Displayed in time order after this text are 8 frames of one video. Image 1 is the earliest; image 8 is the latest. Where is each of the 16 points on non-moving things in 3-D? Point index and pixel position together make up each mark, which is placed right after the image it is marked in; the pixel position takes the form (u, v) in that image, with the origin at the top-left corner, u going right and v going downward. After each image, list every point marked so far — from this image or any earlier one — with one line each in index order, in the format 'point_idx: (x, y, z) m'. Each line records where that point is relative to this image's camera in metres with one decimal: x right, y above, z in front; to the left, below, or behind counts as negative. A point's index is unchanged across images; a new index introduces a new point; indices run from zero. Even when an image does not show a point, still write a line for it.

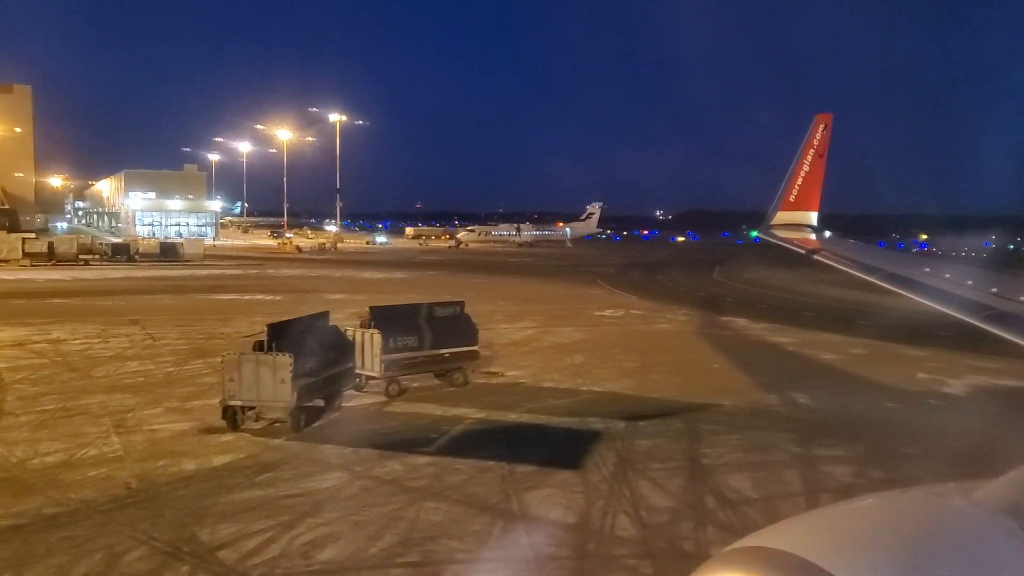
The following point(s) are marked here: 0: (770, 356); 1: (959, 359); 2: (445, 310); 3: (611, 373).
0: (+5.4, -1.4, +17.9) m
1: (+9.4, -1.5, +17.9) m
2: (-1.0, -0.4, +13.3) m
3: (+1.7, -1.5, +15.3) m
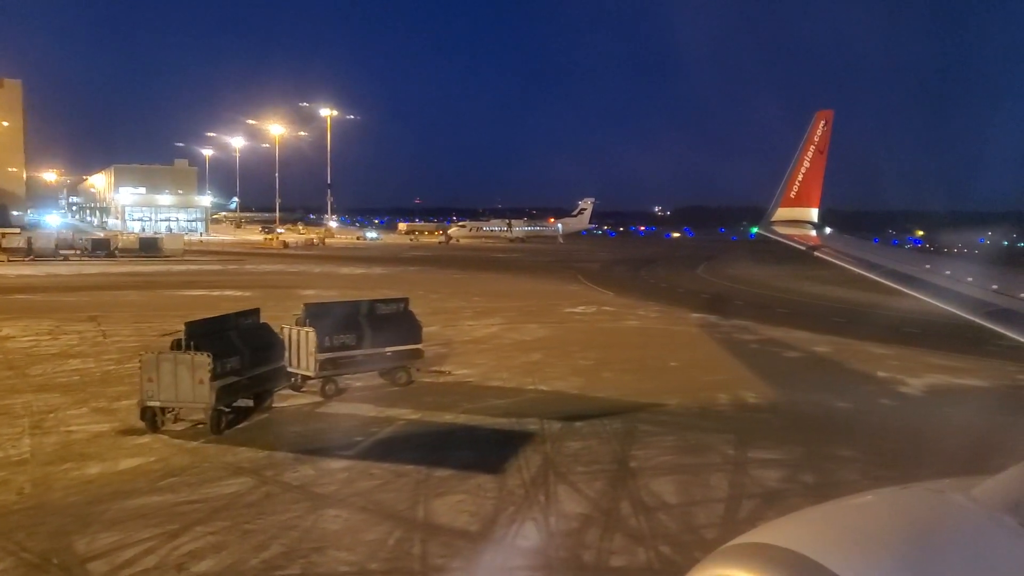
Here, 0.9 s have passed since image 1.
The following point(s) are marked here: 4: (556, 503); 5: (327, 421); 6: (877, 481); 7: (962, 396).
0: (+4.5, -1.4, +17.6) m
1: (+8.5, -1.4, +17.6) m
2: (-1.9, -0.3, +12.9) m
3: (+0.9, -1.5, +15.0) m
4: (+0.4, -2.0, +8.0) m
5: (-2.4, -1.7, +11.0) m
6: (+3.8, -2.0, +8.8) m
7: (+7.2, -1.7, +13.4) m
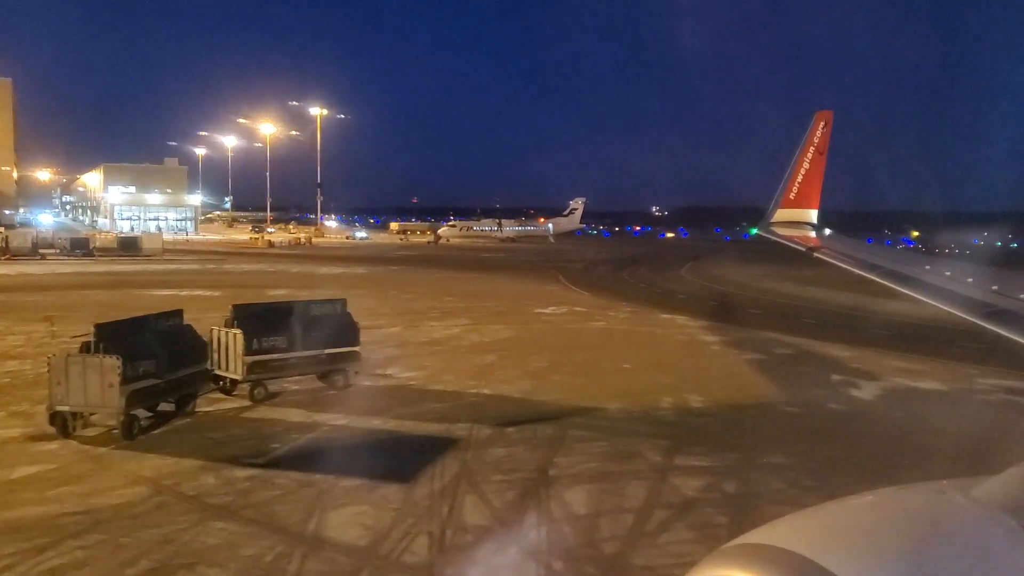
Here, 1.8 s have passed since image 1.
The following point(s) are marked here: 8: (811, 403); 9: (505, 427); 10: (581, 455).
0: (+3.6, -1.4, +17.2) m
1: (+7.6, -1.5, +17.2) m
2: (-2.8, -0.3, +12.6) m
3: (-0.1, -1.5, +14.6) m
4: (-0.5, -2.0, +7.6) m
5: (-3.3, -1.7, +10.6) m
6: (+2.9, -2.0, +8.5) m
7: (+6.3, -1.7, +13.1) m
8: (+4.5, -1.7, +12.7) m
9: (-0.1, -1.8, +10.8) m
10: (+0.8, -1.9, +9.6) m
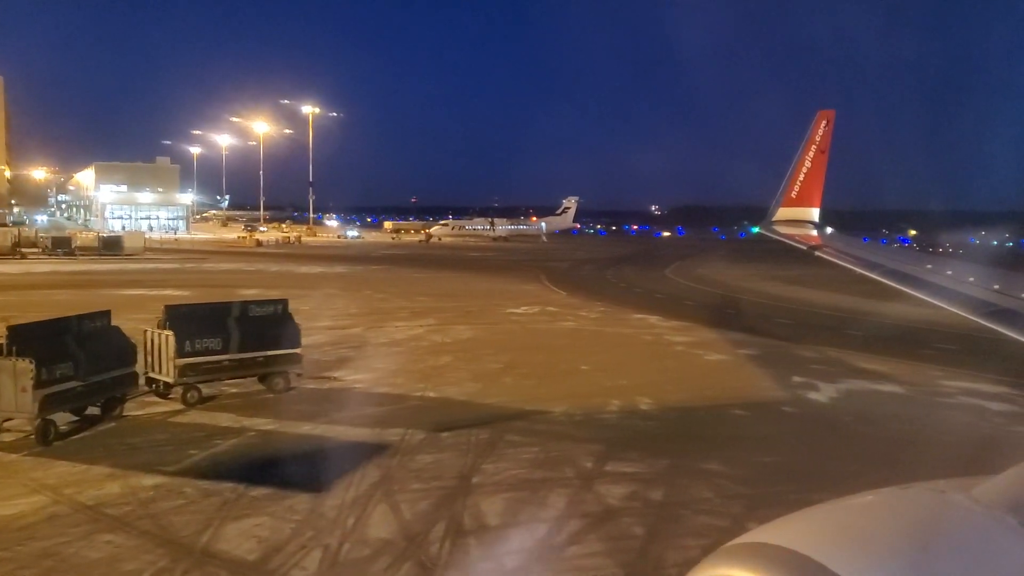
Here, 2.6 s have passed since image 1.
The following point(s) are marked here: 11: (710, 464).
0: (+2.7, -1.4, +16.9) m
1: (+6.7, -1.5, +16.9) m
2: (-3.6, -0.3, +12.2) m
3: (-0.9, -1.5, +14.3) m
4: (-1.3, -2.0, +7.3) m
5: (-4.1, -1.7, +10.3) m
6: (+2.1, -2.1, +8.2) m
7: (+5.5, -1.7, +12.8) m
8: (+3.7, -1.7, +12.4) m
9: (-0.9, -1.8, +10.5) m
10: (0.0, -1.9, +9.3) m
11: (+2.1, -1.9, +9.2) m
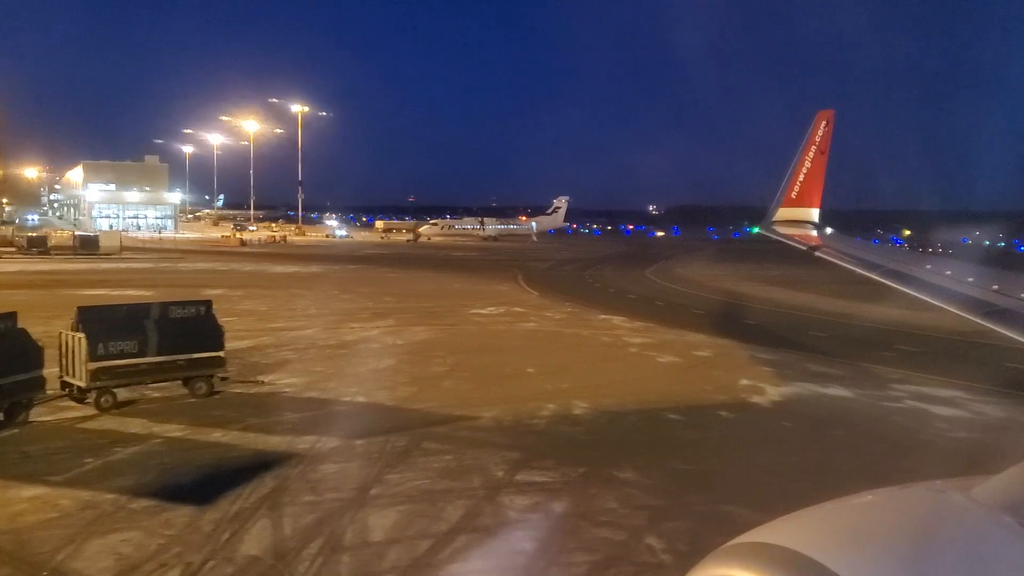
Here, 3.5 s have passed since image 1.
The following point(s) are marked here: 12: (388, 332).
0: (+1.7, -1.4, +16.5) m
1: (+5.7, -1.5, +16.6) m
2: (-4.6, -0.3, +11.8) m
3: (-1.9, -1.5, +13.9) m
4: (-2.2, -2.1, +6.9) m
5: (-5.1, -1.8, +9.9) m
6: (+1.2, -2.1, +7.8) m
7: (+4.5, -1.7, +12.4) m
8: (+2.7, -1.7, +12.0) m
9: (-1.9, -1.8, +10.1) m
10: (-1.0, -1.9, +8.9) m
11: (+1.2, -2.0, +8.9) m
12: (-2.9, -1.0, +19.6) m
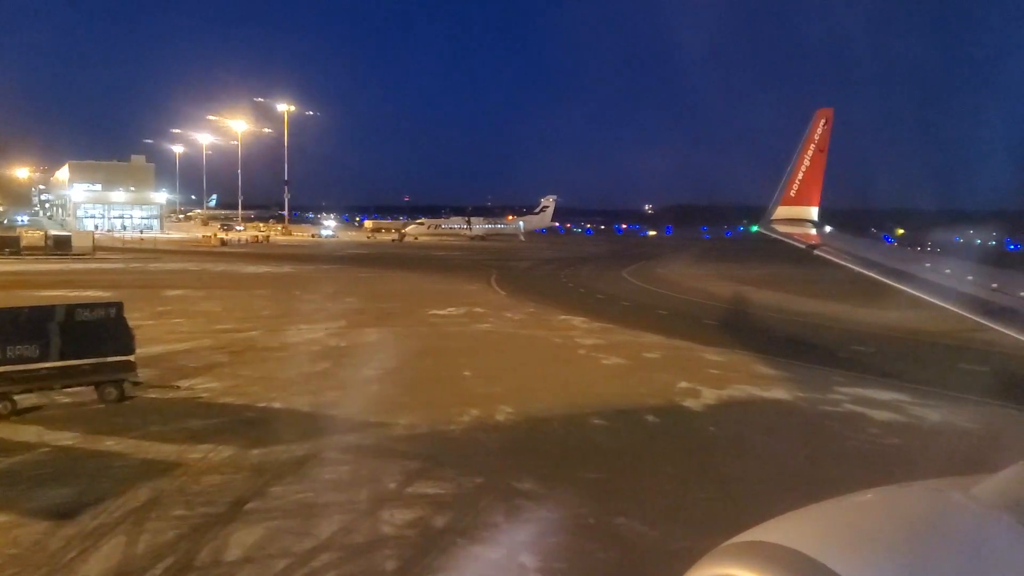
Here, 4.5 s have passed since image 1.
0: (+0.6, -1.4, +16.1) m
1: (+4.6, -1.5, +16.2) m
2: (-5.7, -0.3, +11.4) m
3: (-3.0, -1.5, +13.5) m
4: (-3.3, -2.1, +6.5) m
5: (-6.2, -1.8, +9.4) m
6: (+0.1, -2.1, +7.4) m
7: (+3.4, -1.7, +12.0) m
8: (+1.6, -1.8, +11.6) m
9: (-2.9, -1.8, +9.7) m
10: (-2.1, -1.9, +8.5) m
11: (+0.1, -2.0, +8.5) m
12: (-4.0, -1.1, +19.2) m
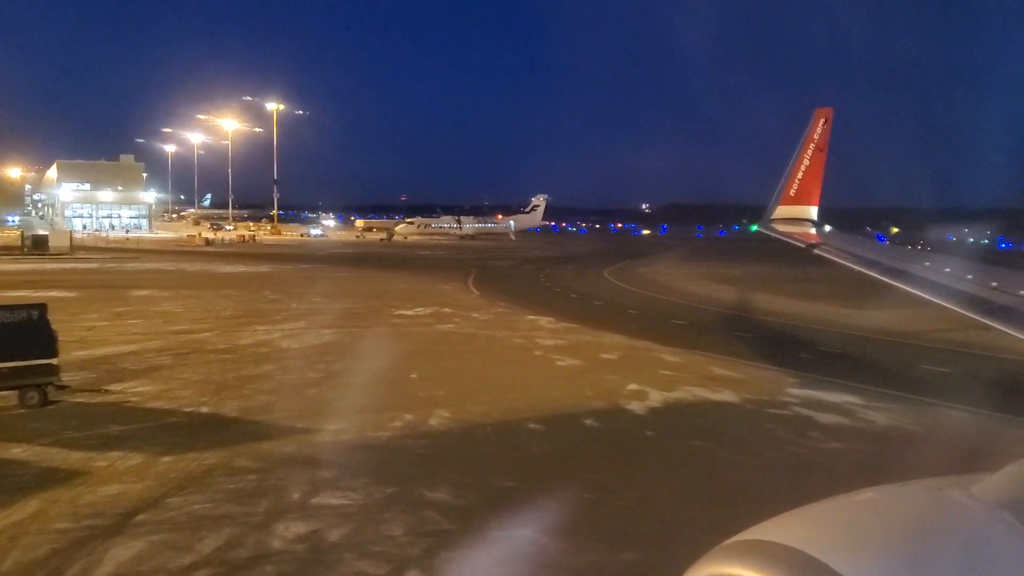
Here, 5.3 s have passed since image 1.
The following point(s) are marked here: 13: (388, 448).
0: (-0.3, -1.4, +15.8) m
1: (+3.8, -1.5, +15.8) m
2: (-6.6, -0.4, +11.0) m
3: (-3.8, -1.5, +13.1) m
4: (-4.1, -2.1, +6.1) m
5: (-7.0, -1.8, +9.0) m
6: (-0.7, -2.1, +7.0) m
7: (+2.6, -1.7, +11.7) m
8: (+0.8, -1.8, +11.3) m
9: (-3.8, -1.8, +9.3) m
10: (-2.9, -1.9, +8.1) m
11: (-0.8, -2.0, +8.1) m
12: (-4.9, -1.1, +18.8) m
13: (-1.4, -1.8, +9.8) m
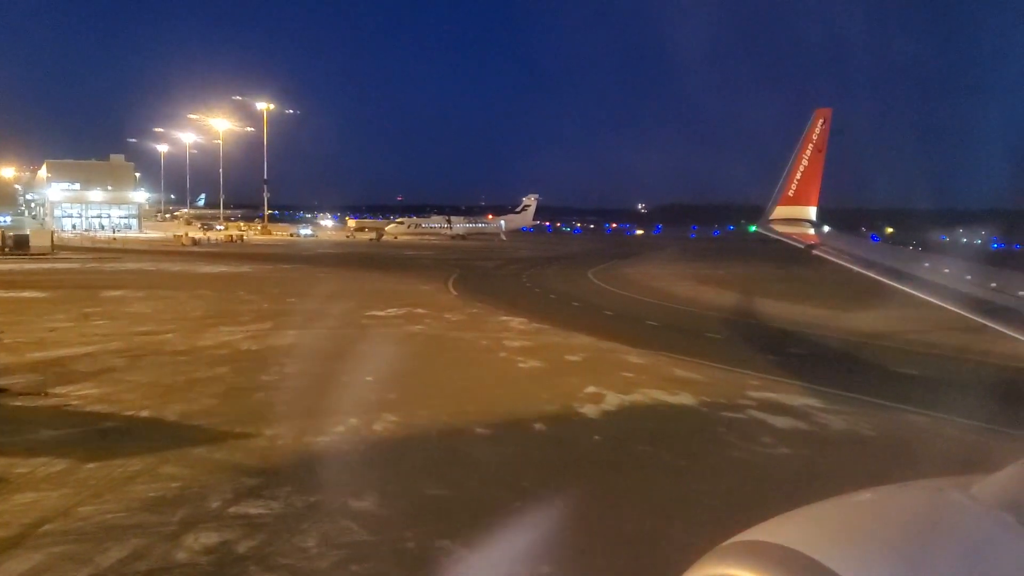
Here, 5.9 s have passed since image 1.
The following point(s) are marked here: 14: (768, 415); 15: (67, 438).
0: (-1.0, -1.4, +15.5) m
1: (+3.1, -1.5, +15.6) m
2: (-7.2, -0.4, +10.7) m
3: (-4.5, -1.5, +12.8) m
4: (-4.8, -2.1, +5.8) m
5: (-7.7, -1.8, +8.8) m
6: (-1.4, -2.1, +6.8) m
7: (+1.9, -1.7, +11.5) m
8: (+0.1, -1.8, +11.1) m
9: (-4.5, -1.8, +9.0) m
10: (-3.6, -2.0, +7.8) m
11: (-1.4, -2.0, +7.9) m
12: (-5.6, -1.1, +18.5) m
13: (-2.1, -1.9, +9.5) m
14: (+3.5, -1.7, +11.6) m
15: (-5.1, -1.8, +9.9) m
